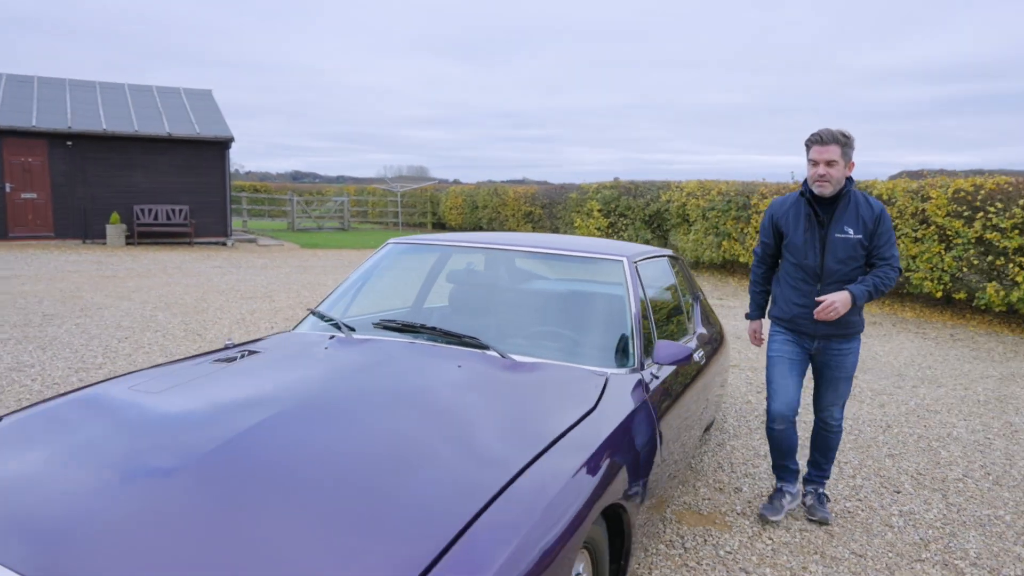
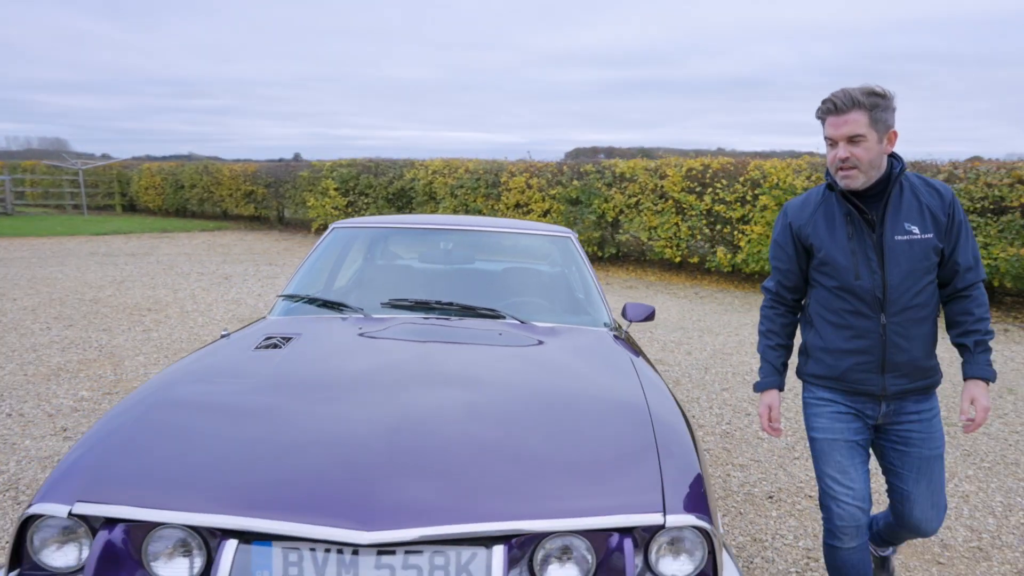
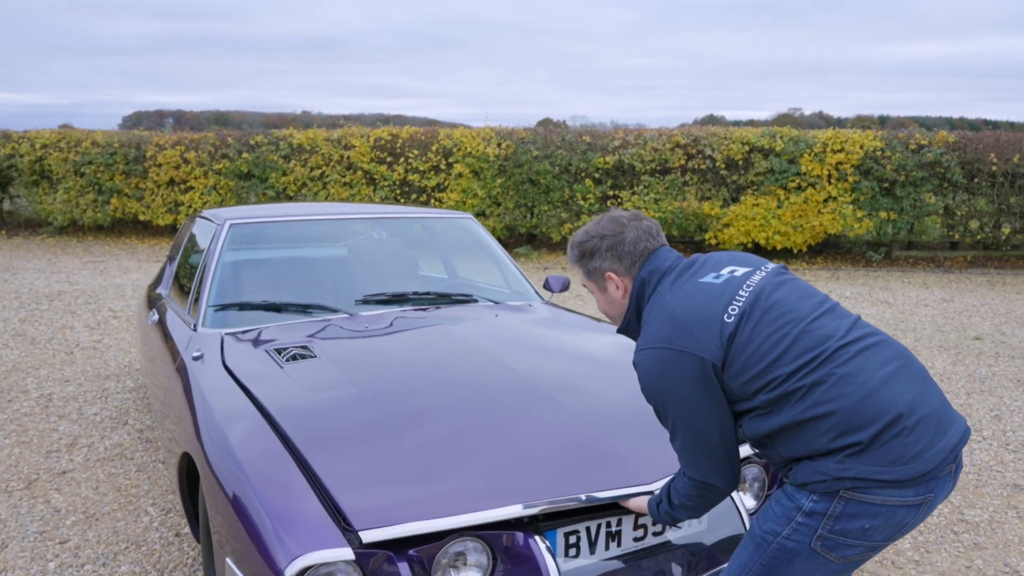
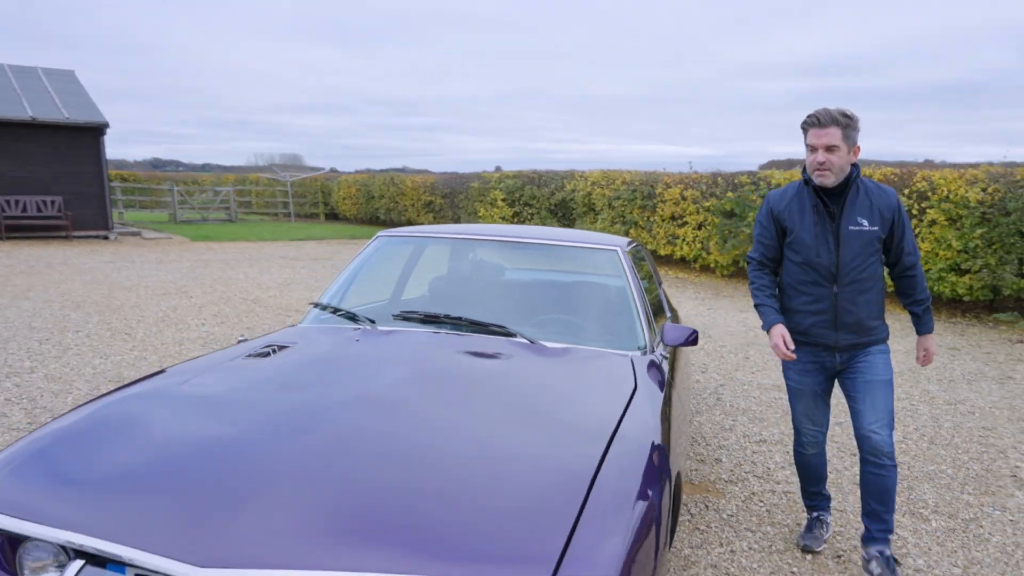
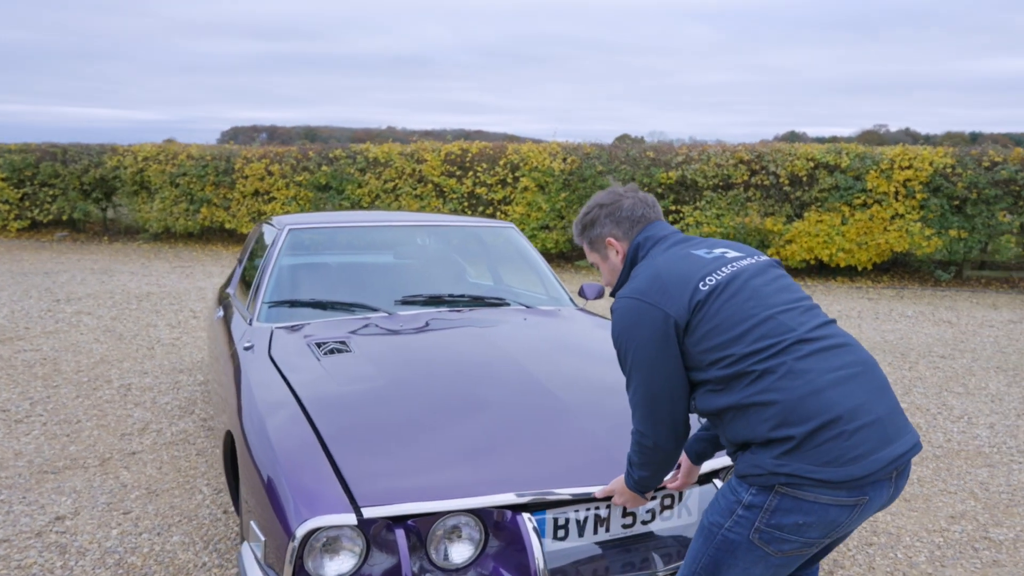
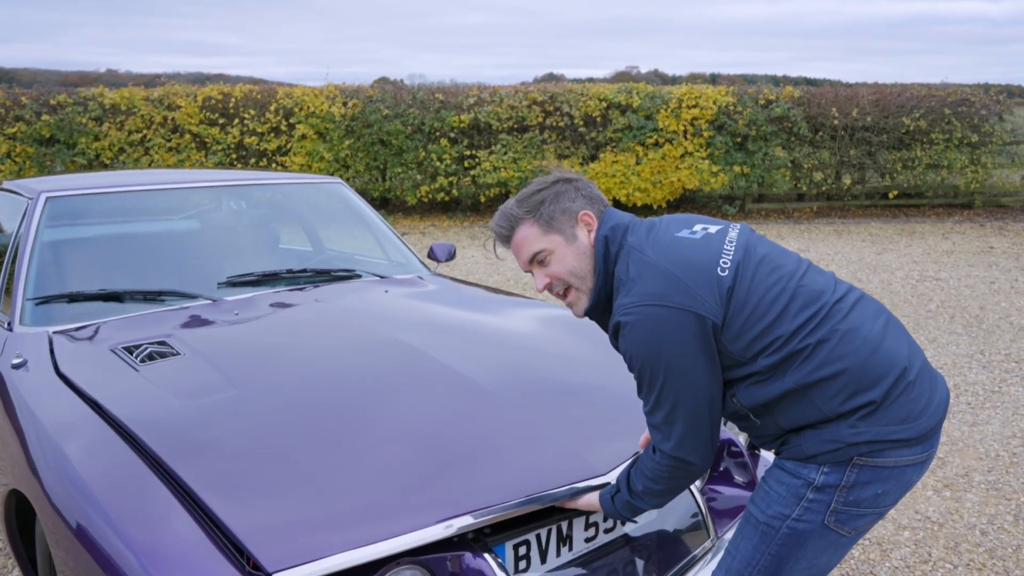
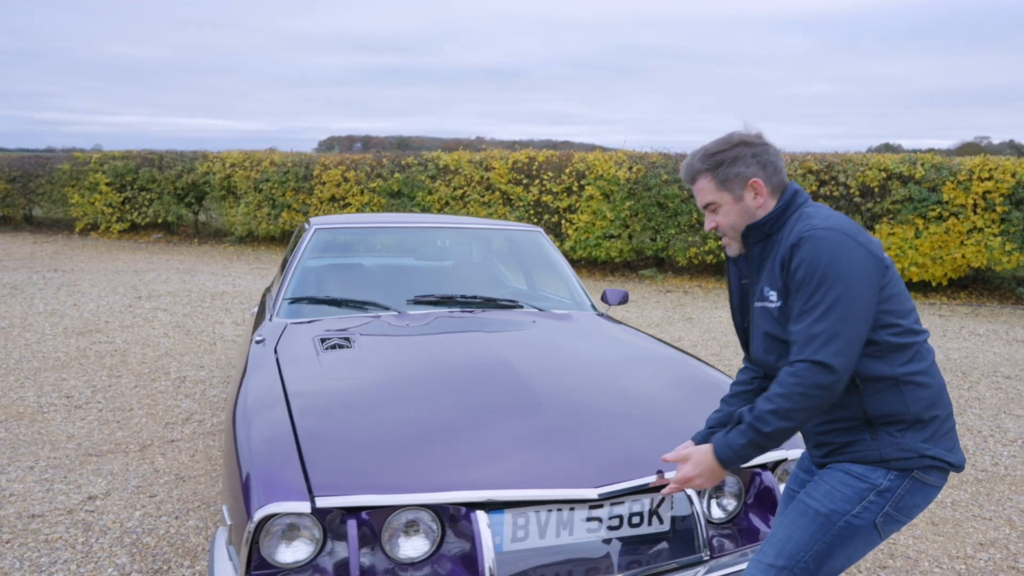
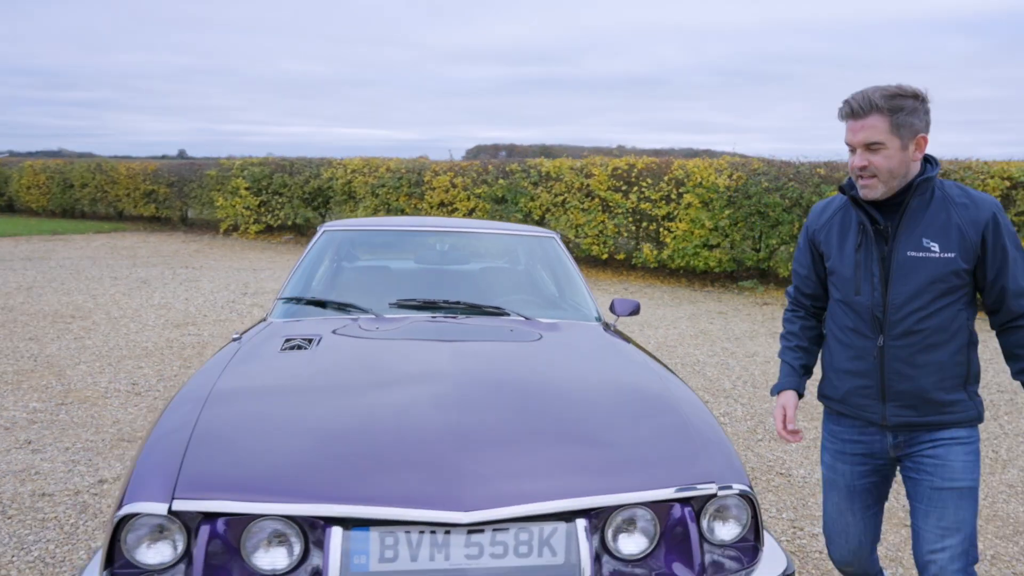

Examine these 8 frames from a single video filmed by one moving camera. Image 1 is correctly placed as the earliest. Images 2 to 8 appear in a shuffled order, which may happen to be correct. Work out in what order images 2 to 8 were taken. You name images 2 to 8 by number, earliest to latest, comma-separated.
4, 2, 8, 7, 5, 3, 6
